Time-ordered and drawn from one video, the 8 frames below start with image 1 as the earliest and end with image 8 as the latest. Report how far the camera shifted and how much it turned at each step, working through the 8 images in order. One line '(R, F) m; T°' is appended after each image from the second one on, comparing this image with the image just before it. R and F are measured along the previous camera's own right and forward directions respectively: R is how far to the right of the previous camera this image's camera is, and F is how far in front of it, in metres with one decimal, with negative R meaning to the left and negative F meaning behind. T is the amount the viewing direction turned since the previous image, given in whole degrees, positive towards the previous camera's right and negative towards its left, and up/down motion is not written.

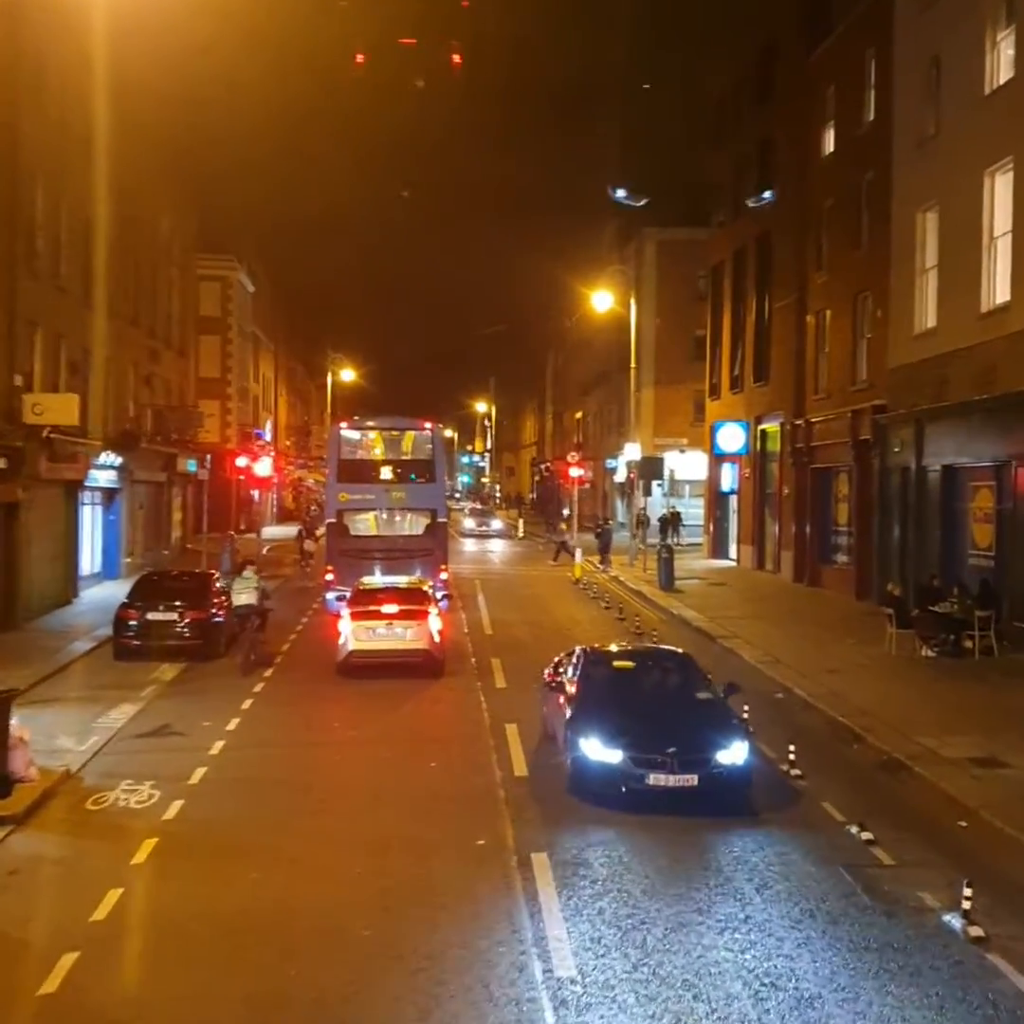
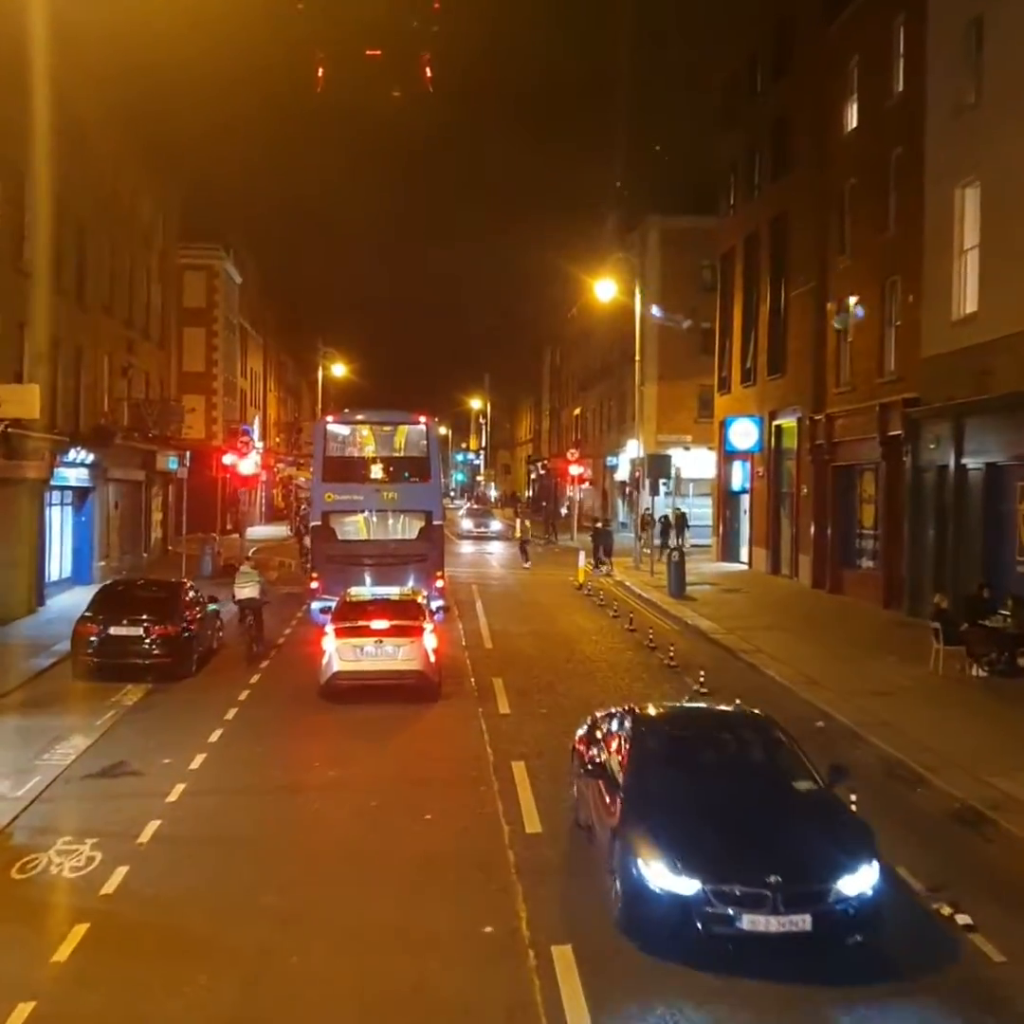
(-0.1, +2.1) m; 0°
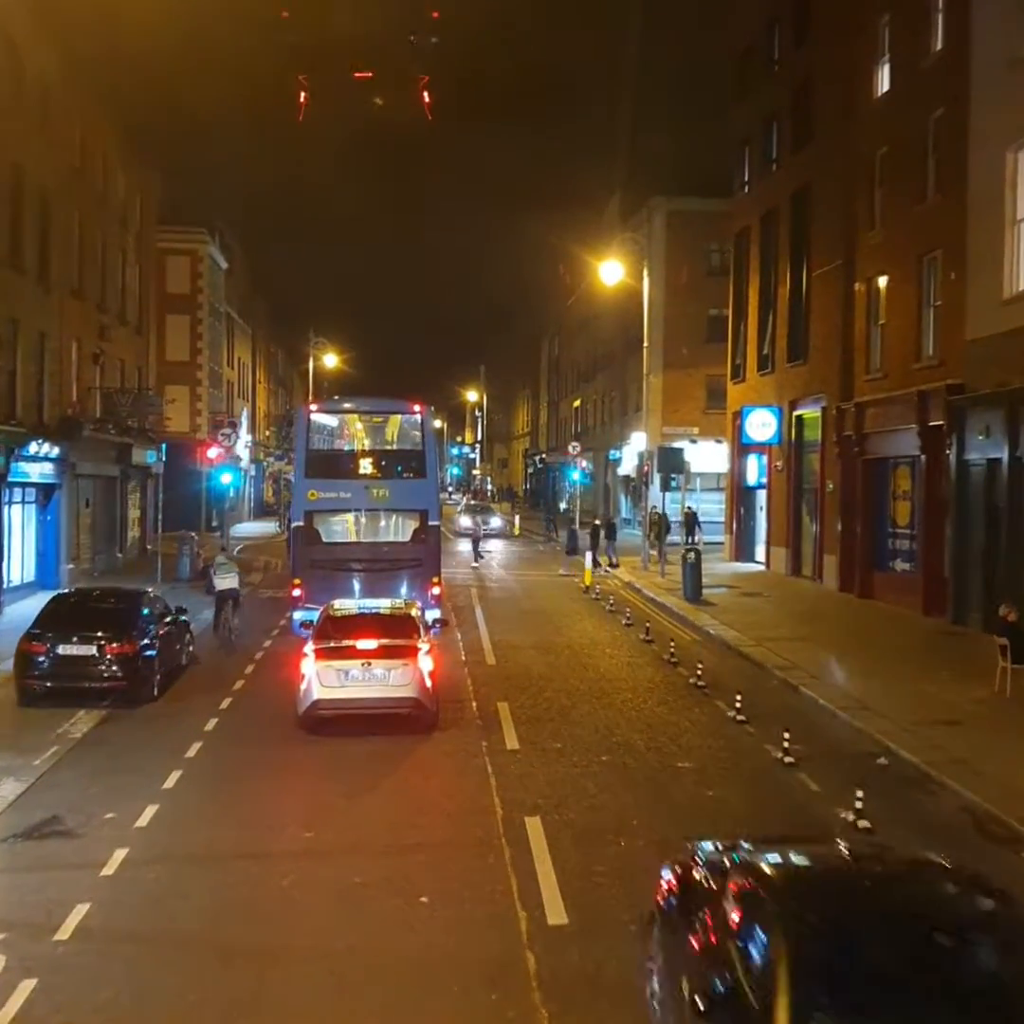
(-0.1, +2.3) m; 0°
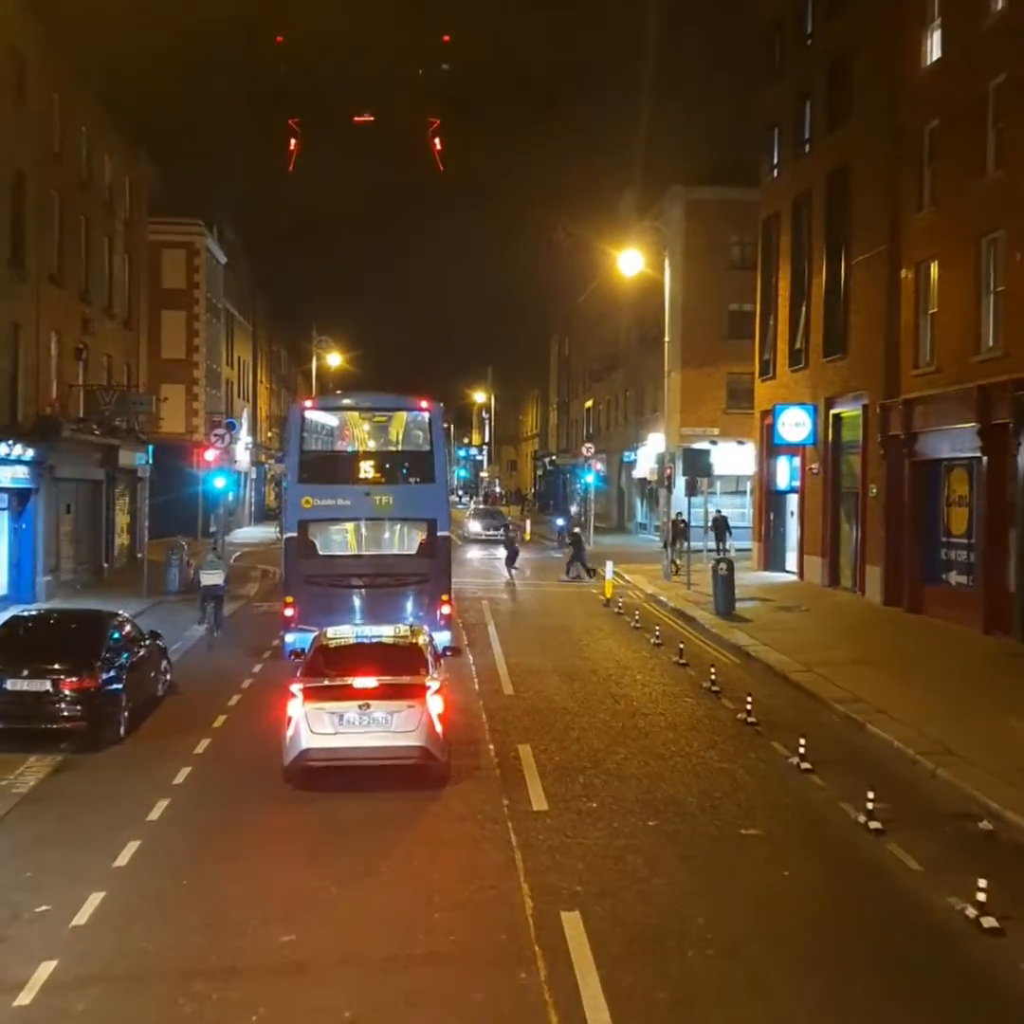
(-0.2, +2.3) m; 0°
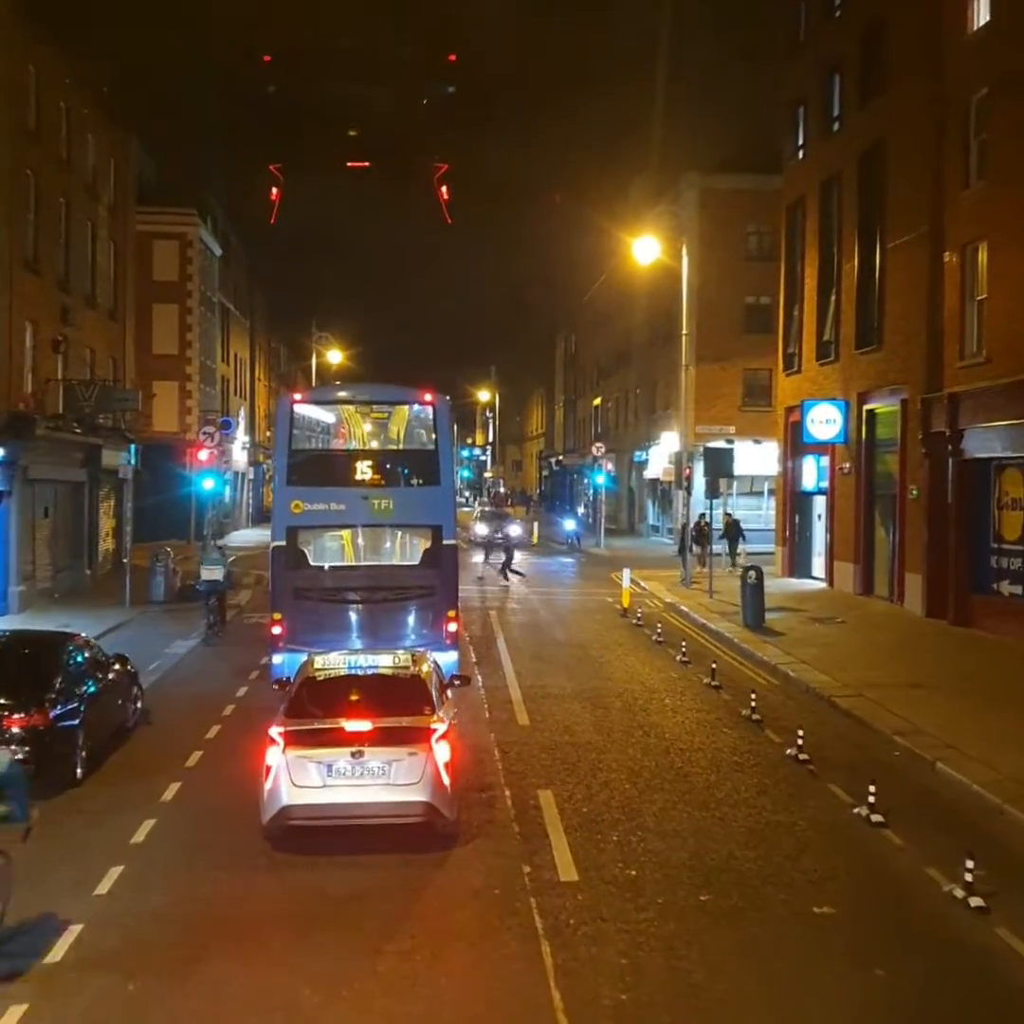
(-0.1, +2.0) m; 0°
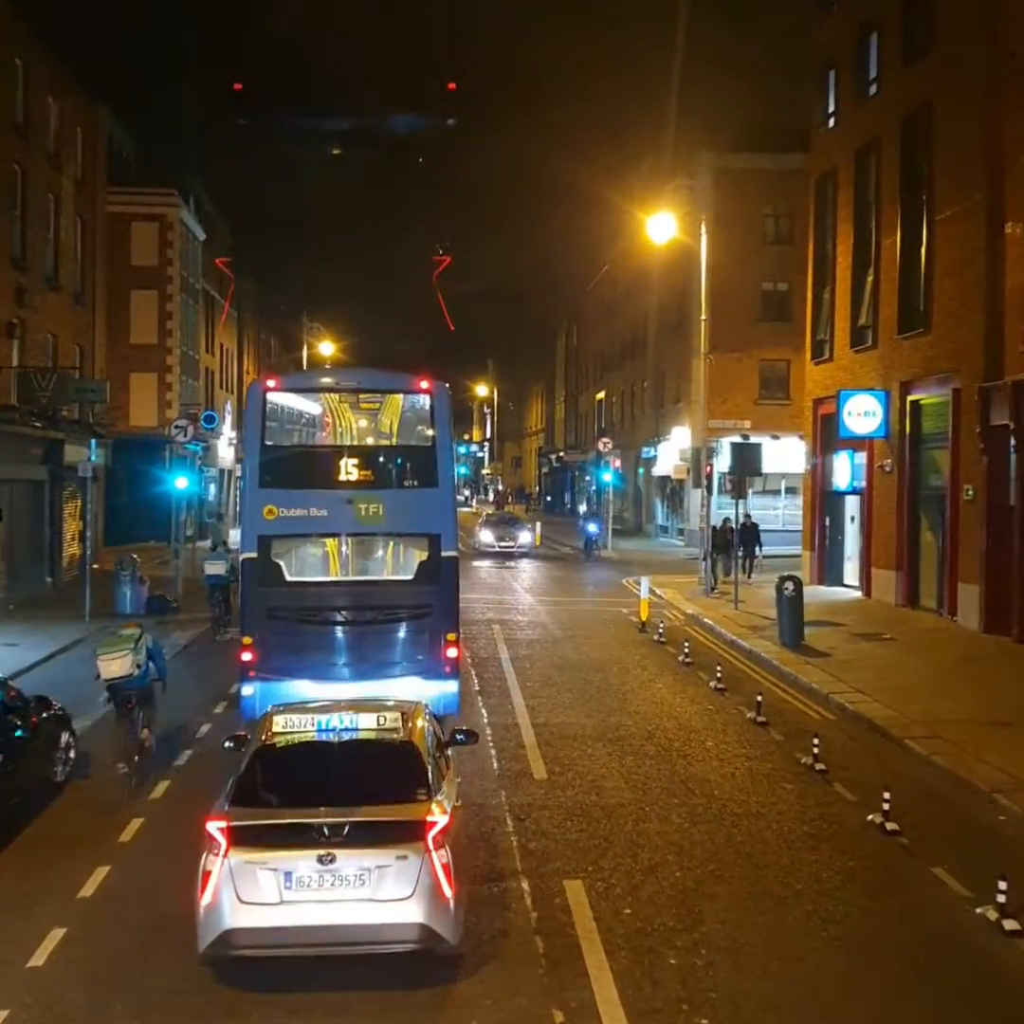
(-0.2, +2.7) m; 0°
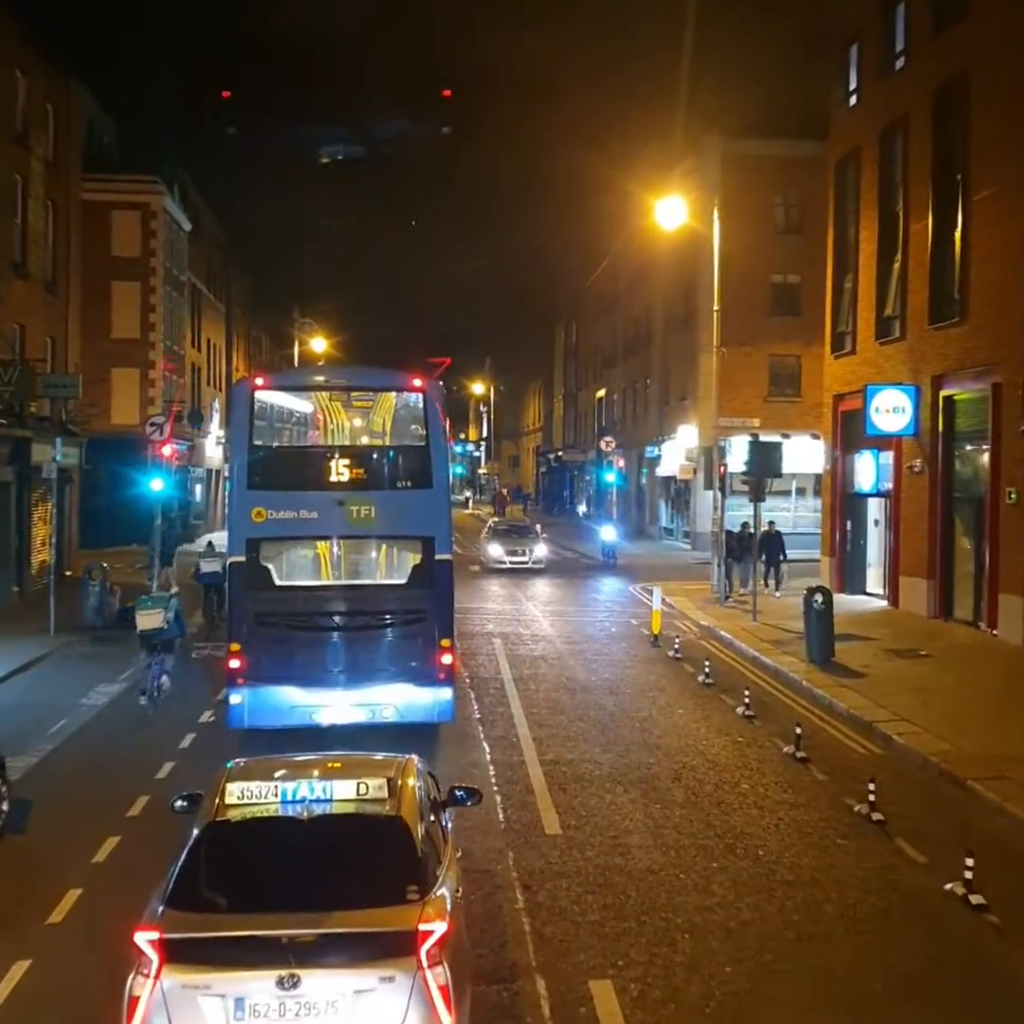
(-0.1, +1.8) m; 0°
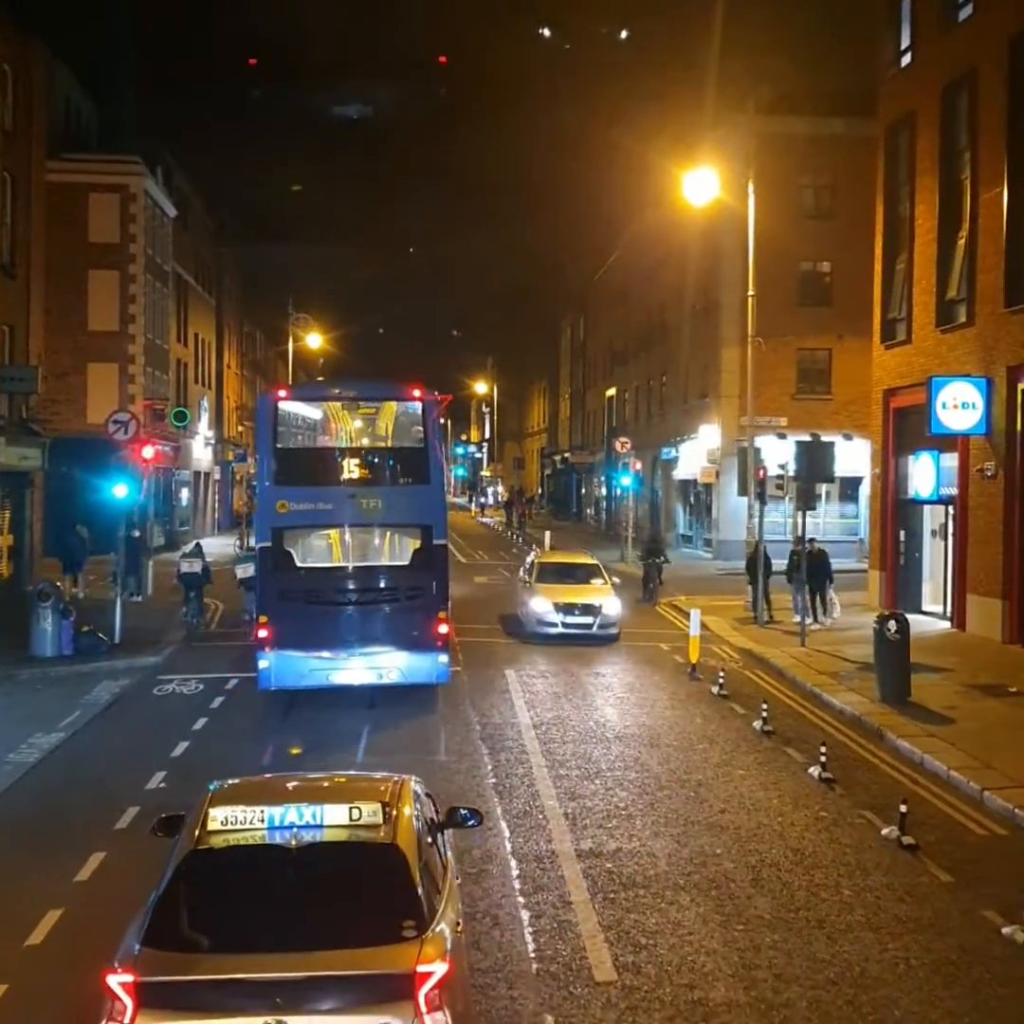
(-0.2, +2.9) m; 0°
